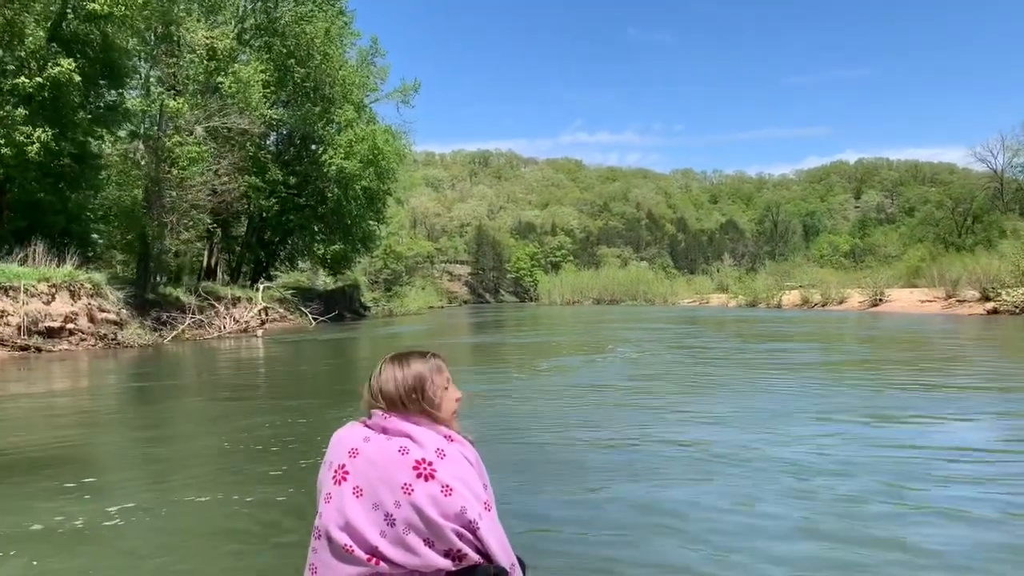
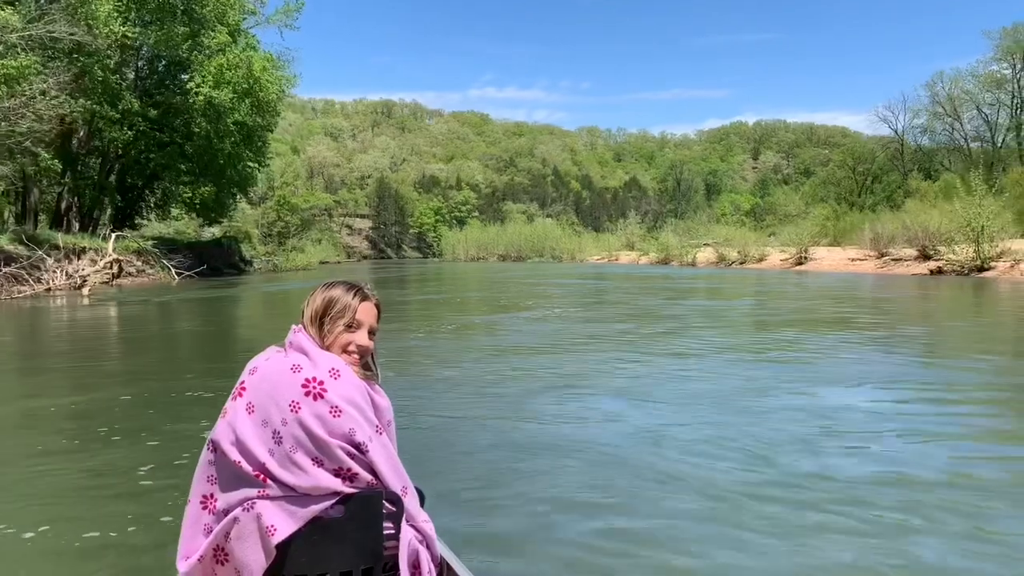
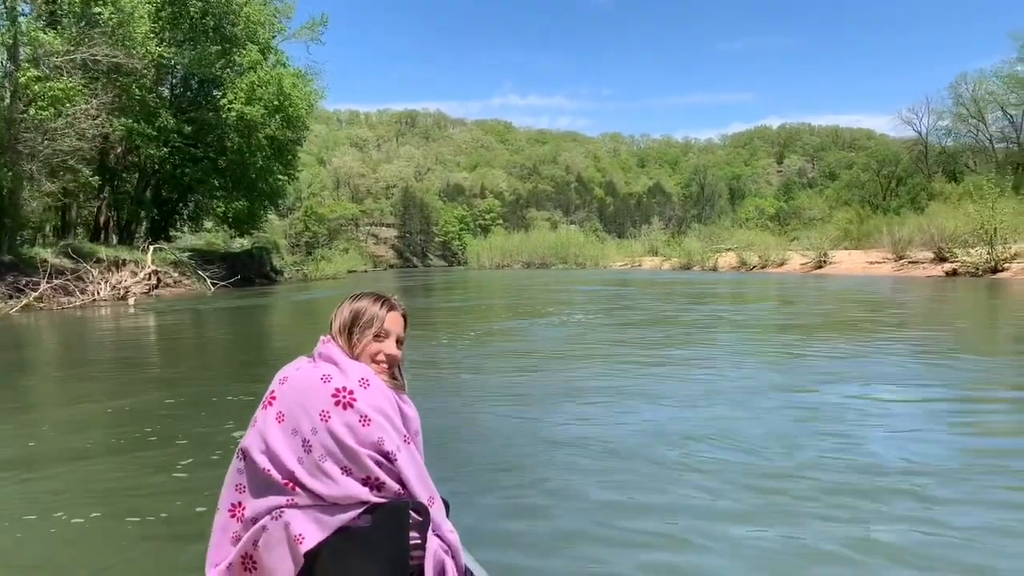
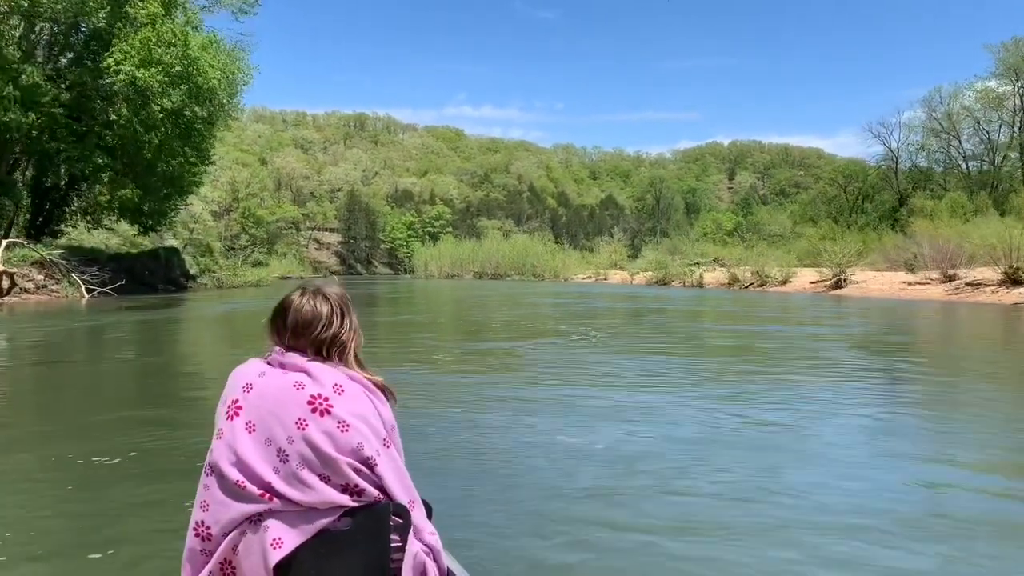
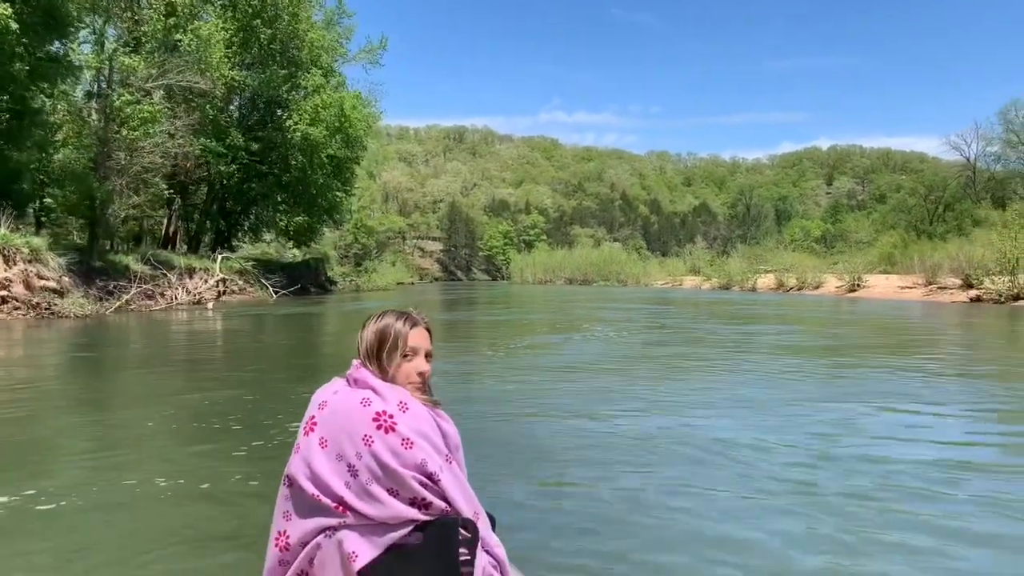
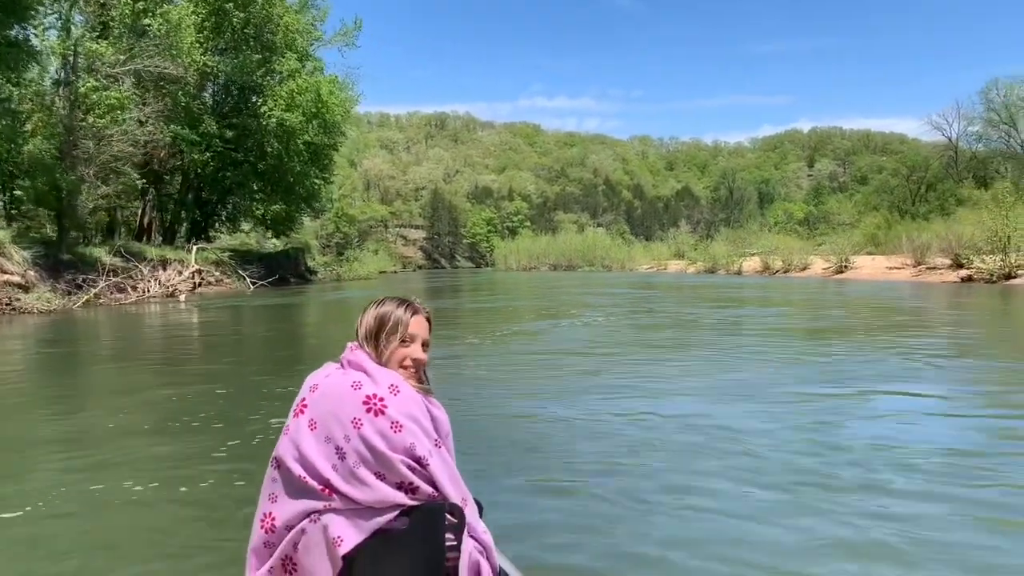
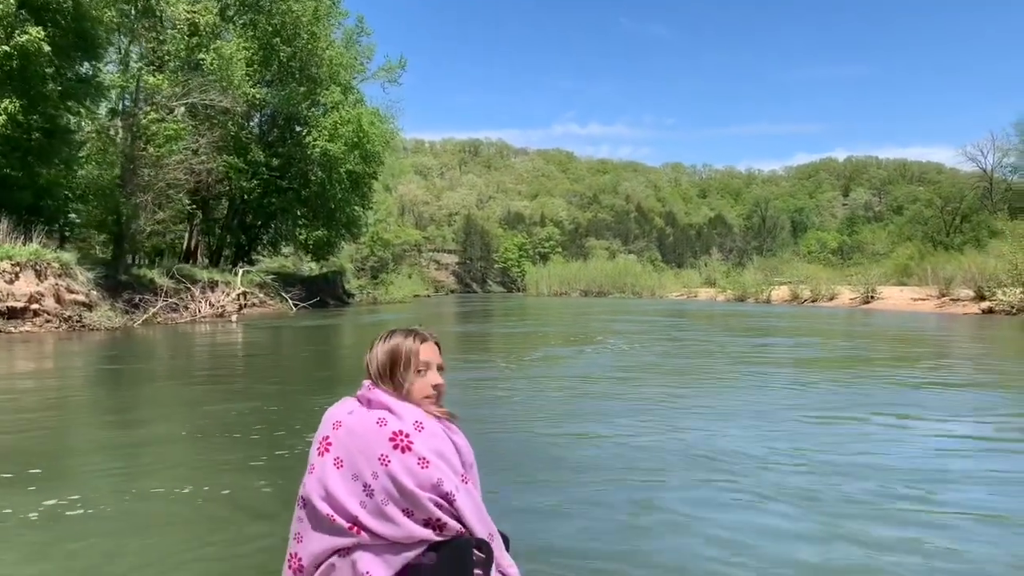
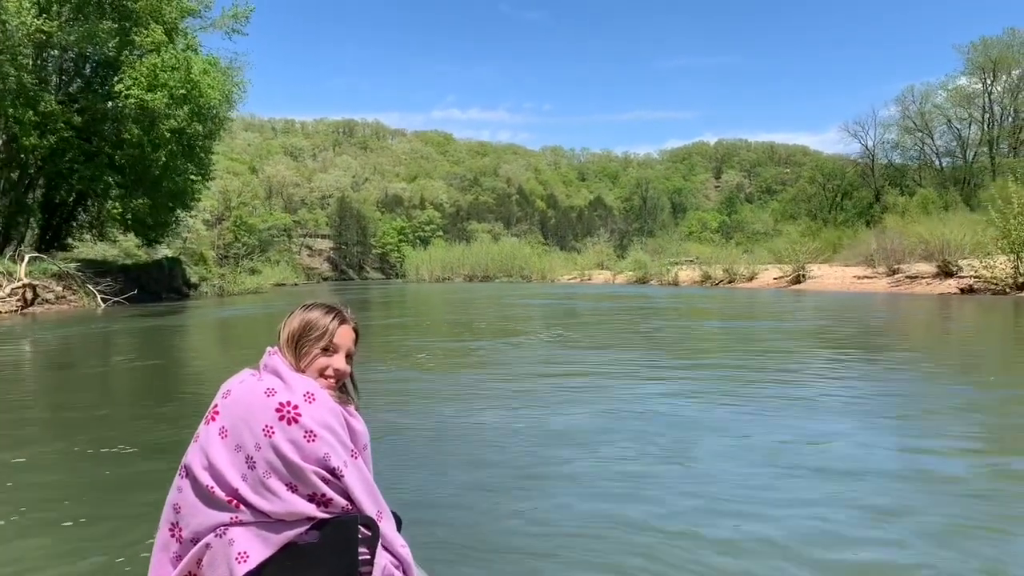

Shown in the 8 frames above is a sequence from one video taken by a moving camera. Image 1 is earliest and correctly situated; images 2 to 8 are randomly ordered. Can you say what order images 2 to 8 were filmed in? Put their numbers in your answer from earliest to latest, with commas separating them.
7, 5, 6, 3, 2, 8, 4
